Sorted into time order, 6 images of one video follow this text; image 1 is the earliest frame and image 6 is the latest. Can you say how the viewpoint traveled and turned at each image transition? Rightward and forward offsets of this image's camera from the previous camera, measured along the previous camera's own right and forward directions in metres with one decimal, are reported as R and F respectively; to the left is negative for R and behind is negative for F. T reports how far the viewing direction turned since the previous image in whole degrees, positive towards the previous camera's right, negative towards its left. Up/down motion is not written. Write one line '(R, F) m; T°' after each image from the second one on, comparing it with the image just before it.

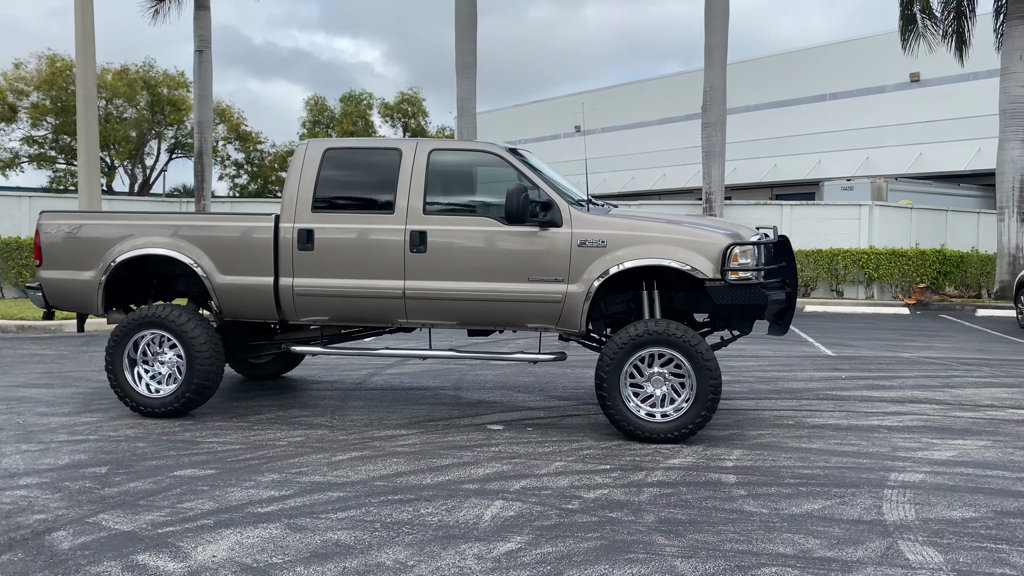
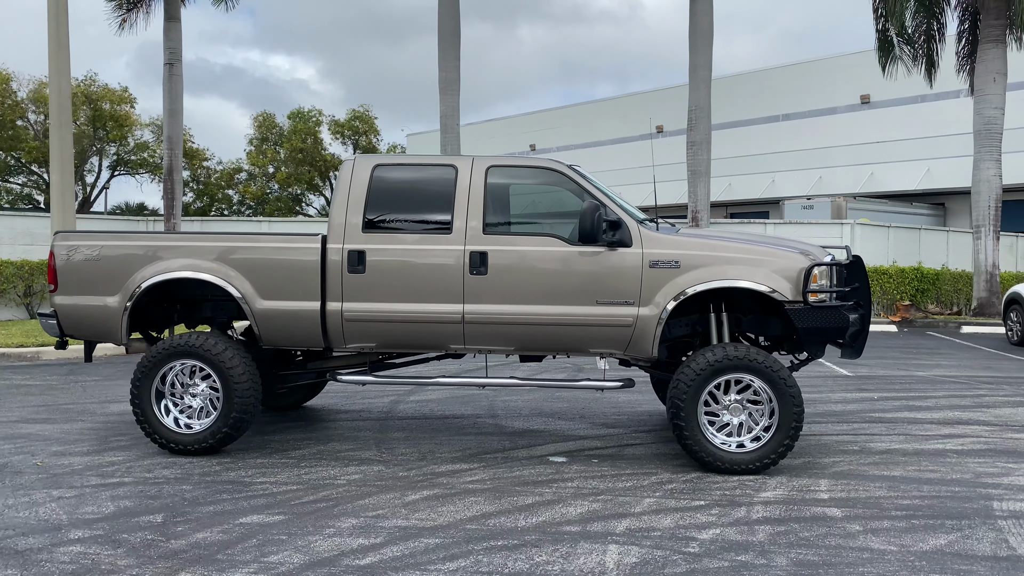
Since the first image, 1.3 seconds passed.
(-0.8, +0.3) m; +4°
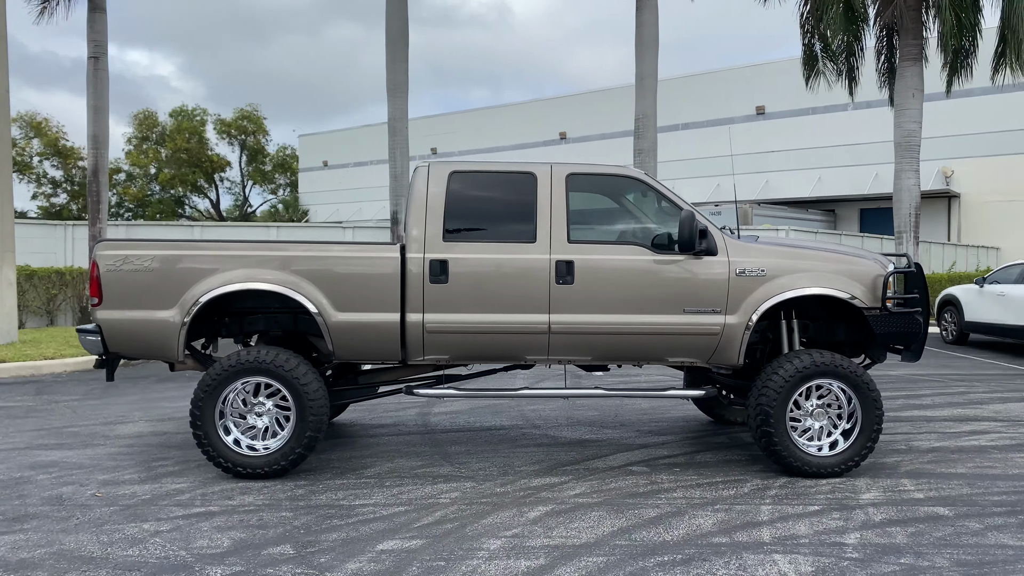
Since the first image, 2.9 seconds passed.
(-1.3, +0.2) m; +8°
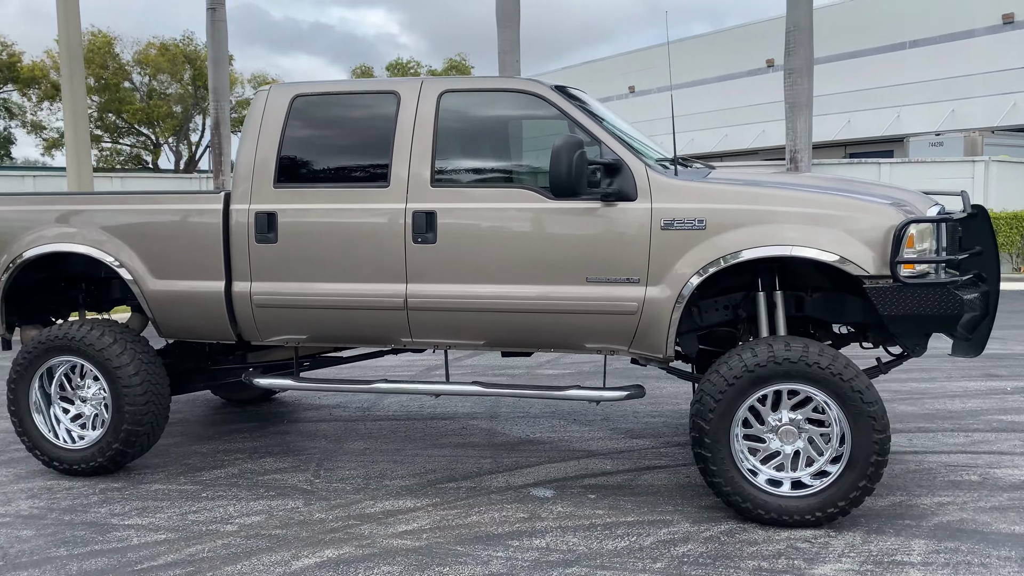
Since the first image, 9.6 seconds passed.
(+1.8, +1.6) m; -16°
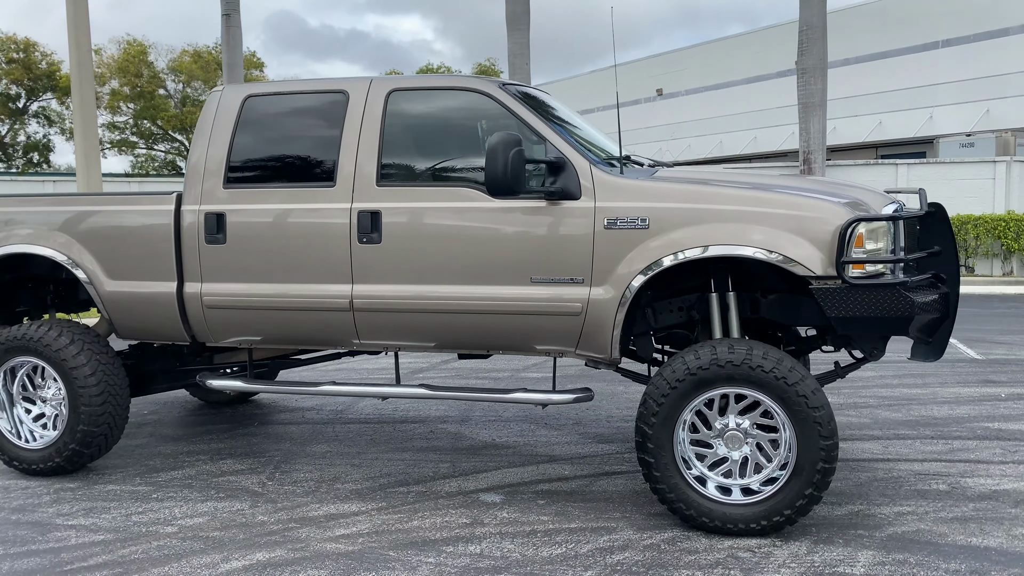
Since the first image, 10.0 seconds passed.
(+0.4, +0.1) m; -2°
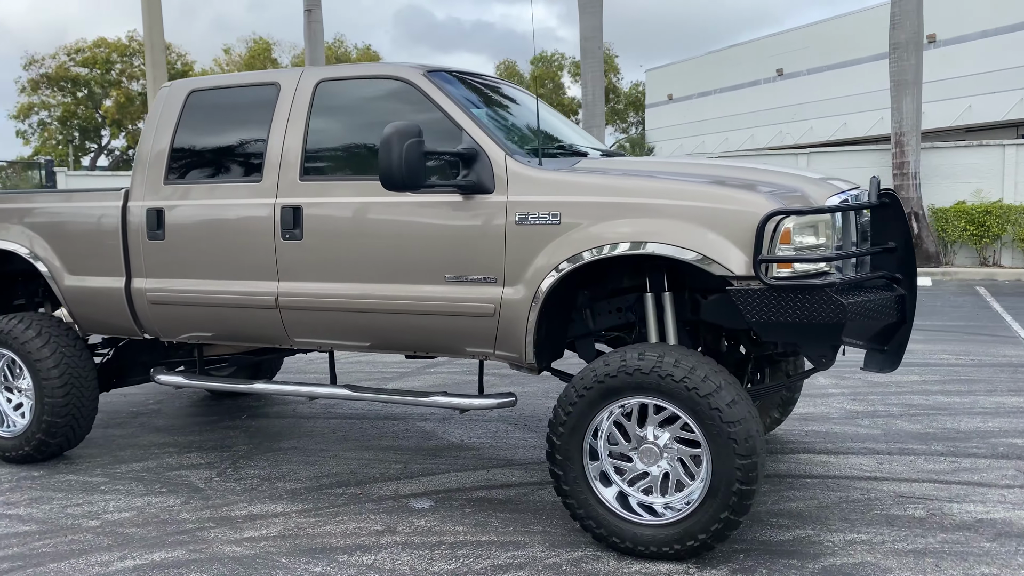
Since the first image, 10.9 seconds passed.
(+0.9, +0.3) m; -8°
